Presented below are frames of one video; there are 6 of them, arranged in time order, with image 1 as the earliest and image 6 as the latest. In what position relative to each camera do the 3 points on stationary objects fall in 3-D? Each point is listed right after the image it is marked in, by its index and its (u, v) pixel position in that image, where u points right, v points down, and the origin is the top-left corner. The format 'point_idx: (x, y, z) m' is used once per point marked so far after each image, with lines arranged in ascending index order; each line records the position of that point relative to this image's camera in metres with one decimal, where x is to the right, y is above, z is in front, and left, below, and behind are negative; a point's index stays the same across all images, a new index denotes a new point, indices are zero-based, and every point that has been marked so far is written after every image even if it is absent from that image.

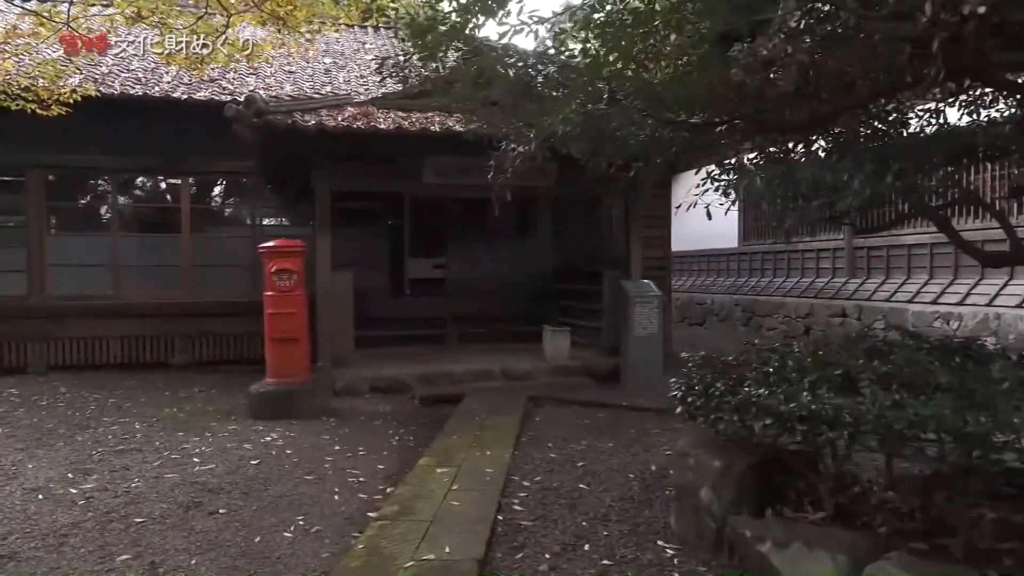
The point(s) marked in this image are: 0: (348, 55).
0: (-2.4, +3.4, +10.6) m
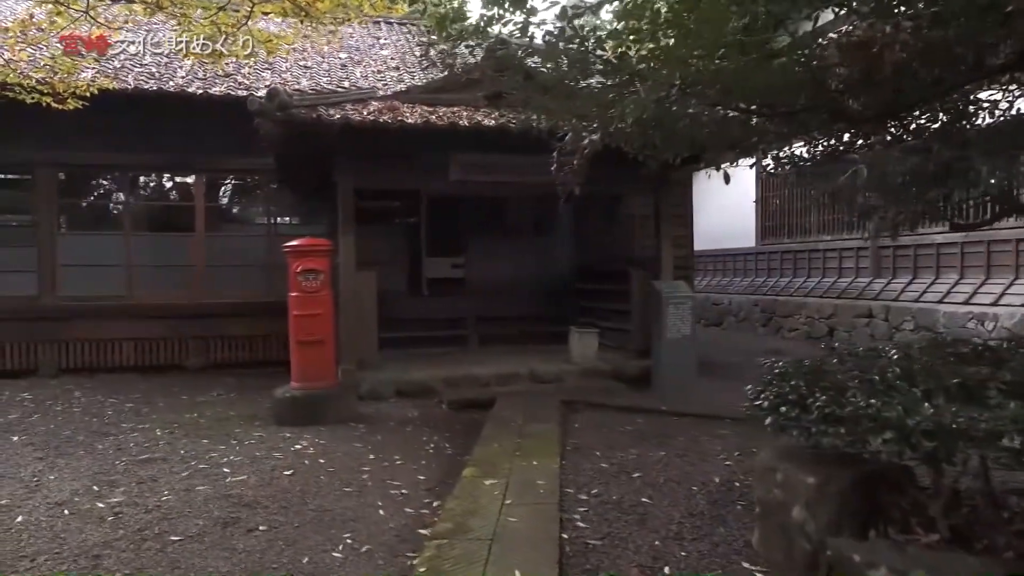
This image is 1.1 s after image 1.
0: (-2.2, +3.4, +10.3) m
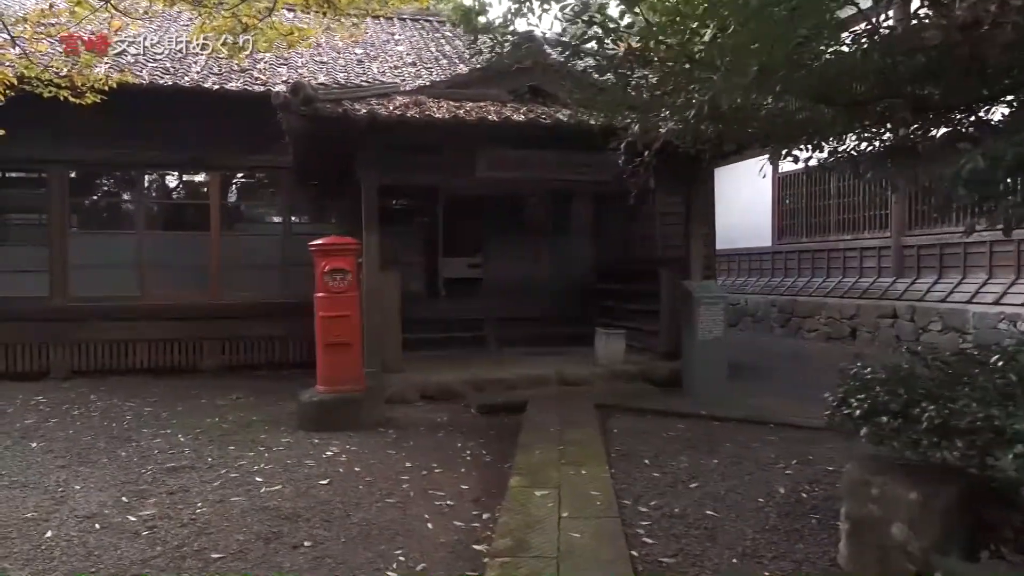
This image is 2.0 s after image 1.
0: (-1.9, +3.4, +10.2) m
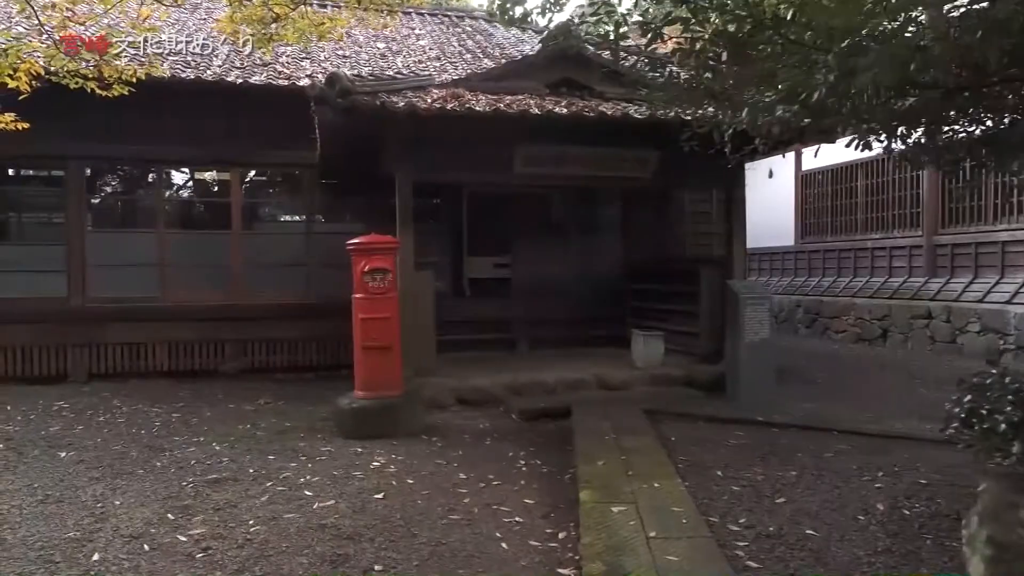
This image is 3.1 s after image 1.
0: (-1.5, +3.4, +9.9) m
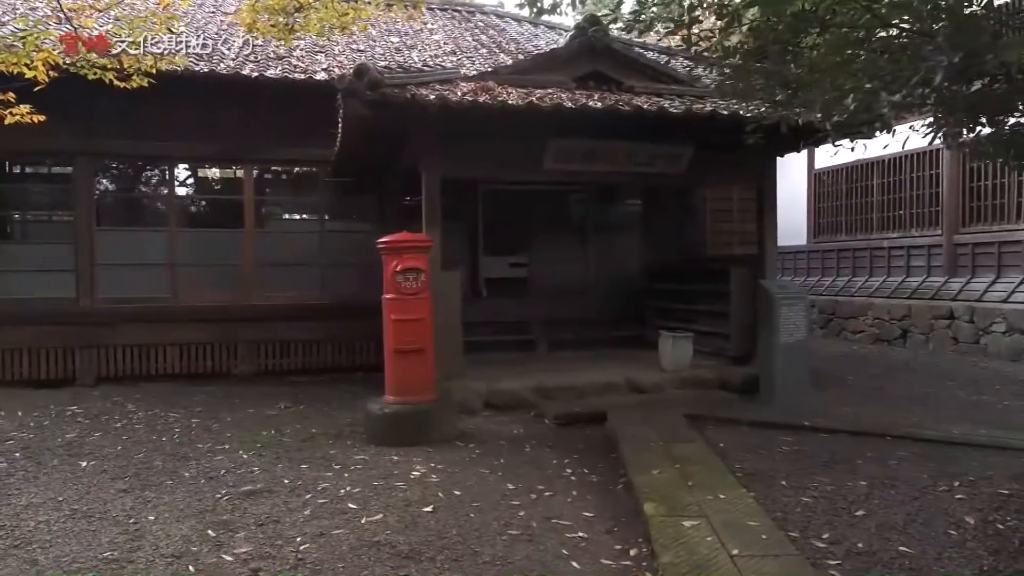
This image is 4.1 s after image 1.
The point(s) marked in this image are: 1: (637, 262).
0: (-1.3, +3.4, +9.7) m
1: (+1.6, +0.3, +9.0) m
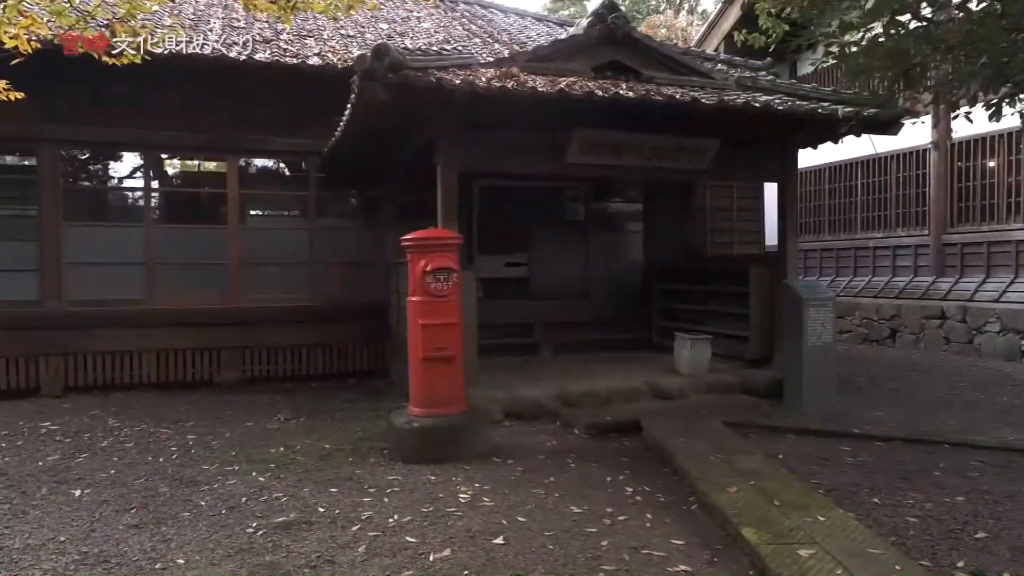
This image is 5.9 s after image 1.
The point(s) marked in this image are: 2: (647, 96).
0: (-1.4, +3.4, +9.2) m
1: (+1.5, +0.3, +8.7) m
2: (+1.0, +1.4, +5.3) m
